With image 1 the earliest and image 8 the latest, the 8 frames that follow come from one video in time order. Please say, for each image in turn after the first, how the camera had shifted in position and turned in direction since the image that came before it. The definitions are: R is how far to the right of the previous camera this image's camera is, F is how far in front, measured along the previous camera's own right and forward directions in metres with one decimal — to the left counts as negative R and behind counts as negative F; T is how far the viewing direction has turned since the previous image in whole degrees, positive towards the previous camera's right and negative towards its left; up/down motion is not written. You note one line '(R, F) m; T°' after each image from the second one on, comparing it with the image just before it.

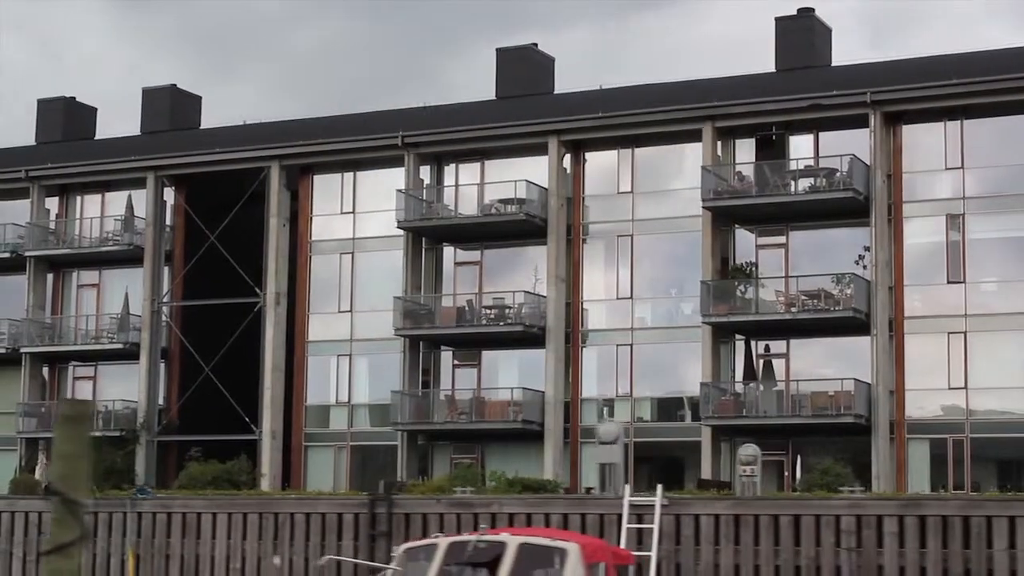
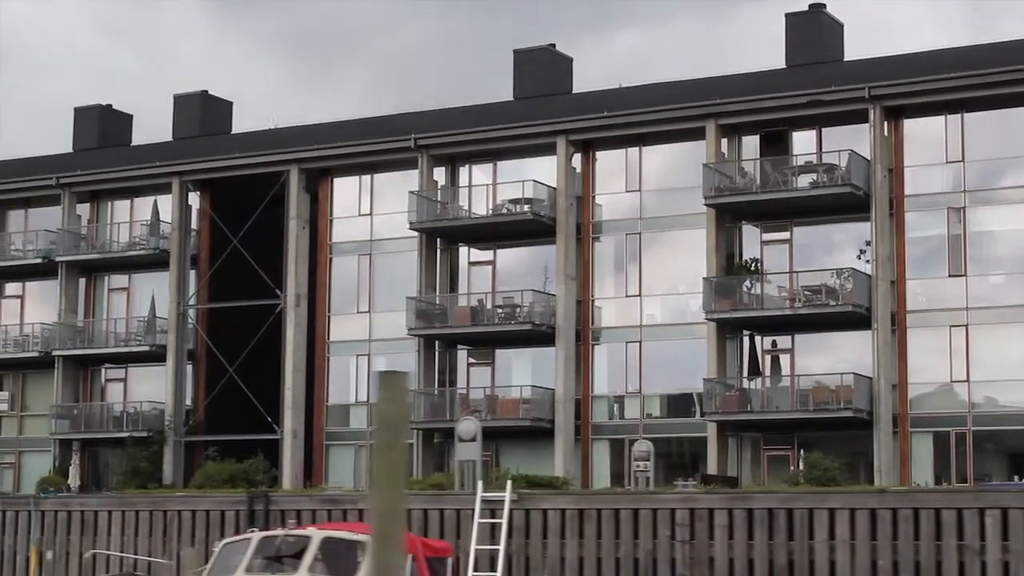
(+1.6, -0.5) m; -3°
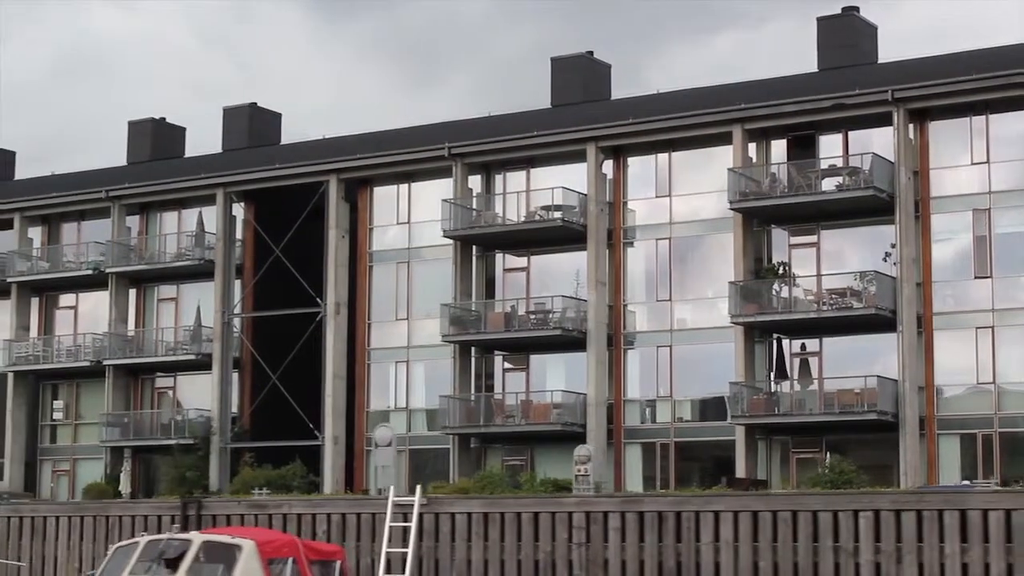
(+1.4, -0.4) m; -3°
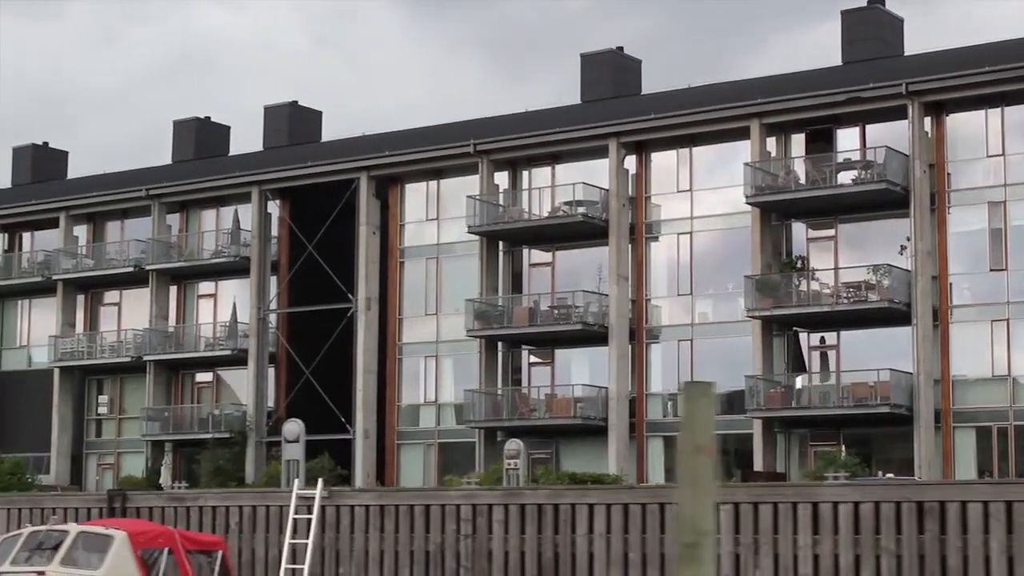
(+1.4, -0.4) m; -3°
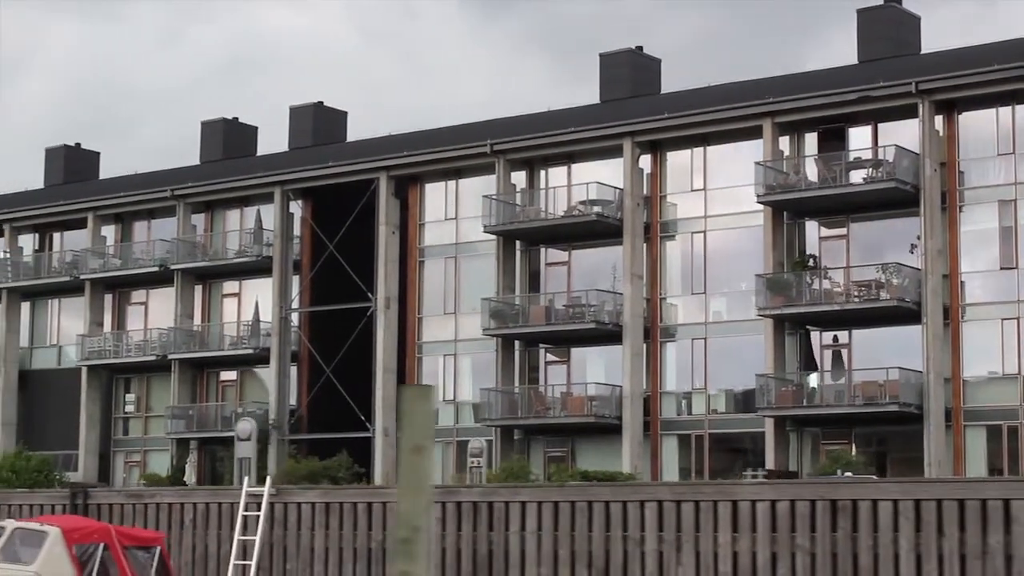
(+0.8, -0.2) m; -2°
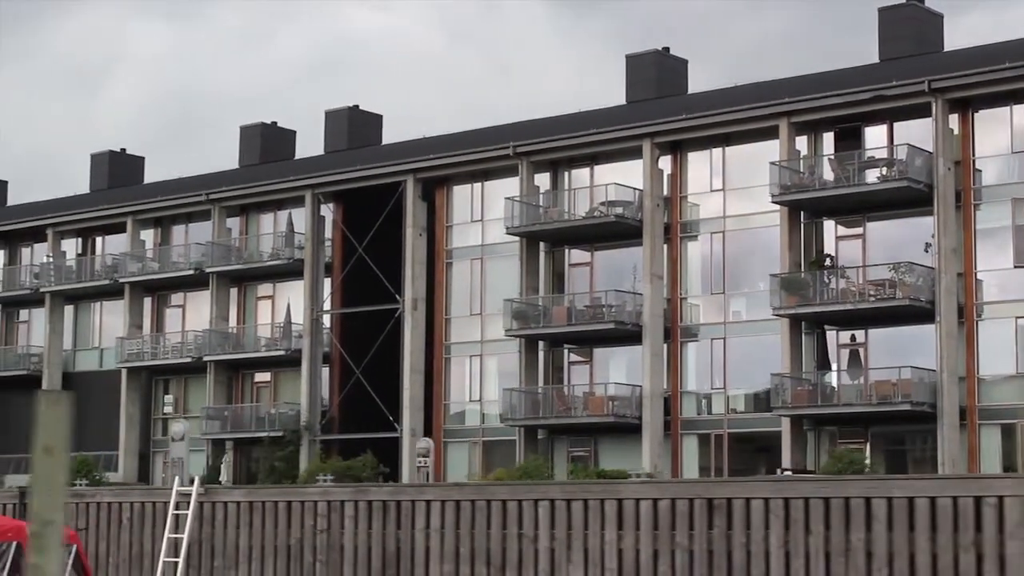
(+1.2, -0.3) m; -2°
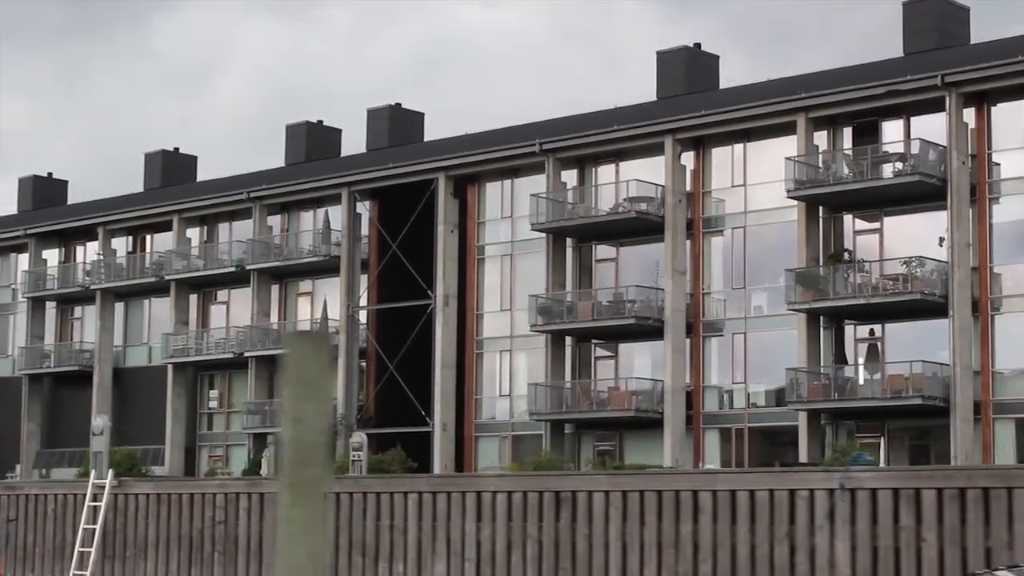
(+1.6, -0.4) m; -3°
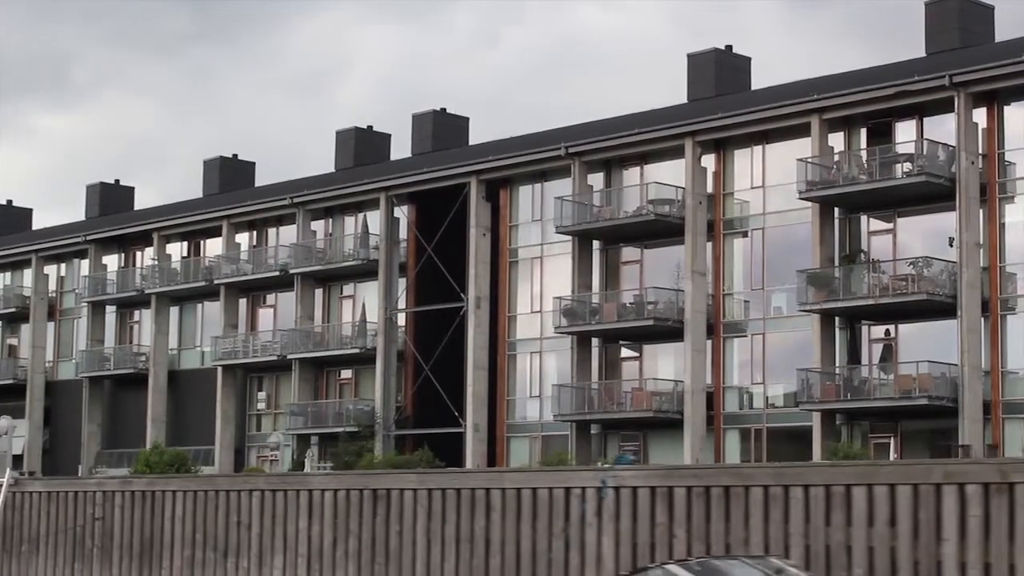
(+2.0, -0.5) m; -4°
